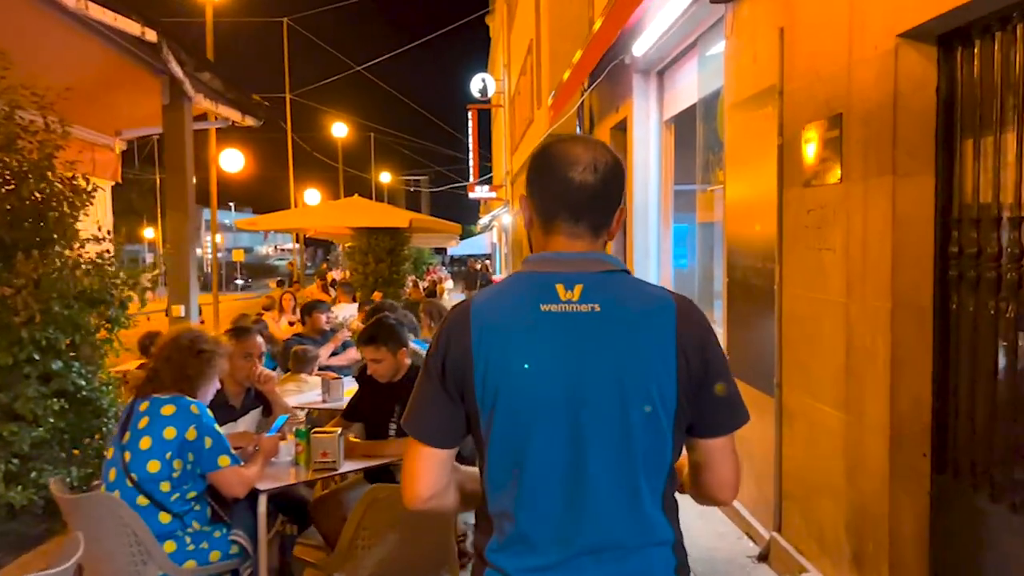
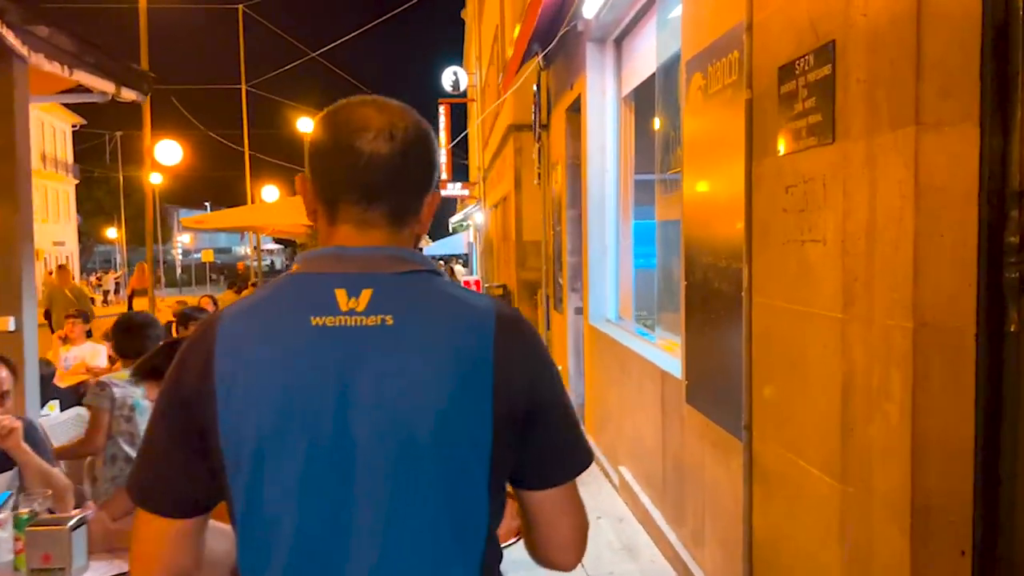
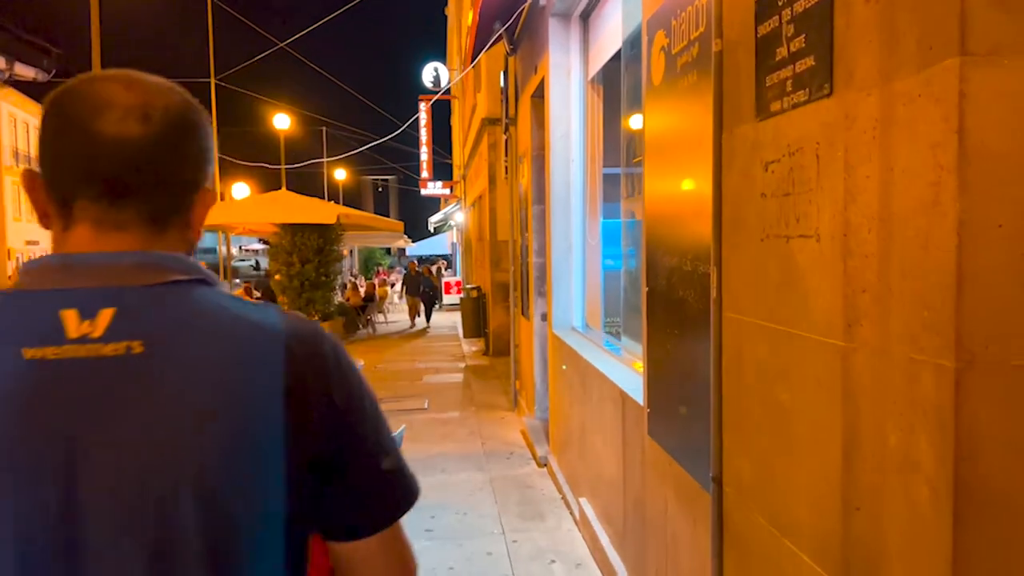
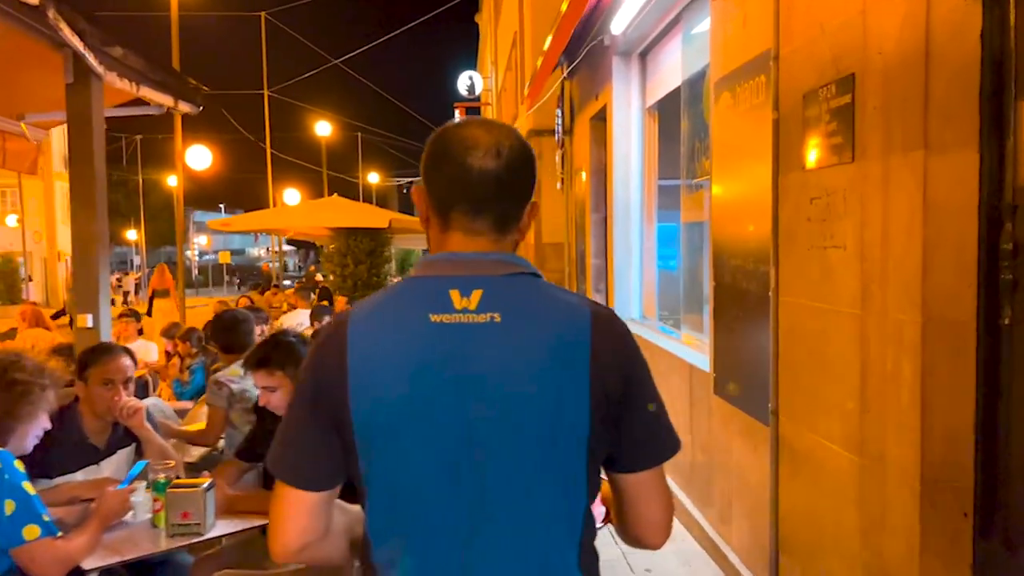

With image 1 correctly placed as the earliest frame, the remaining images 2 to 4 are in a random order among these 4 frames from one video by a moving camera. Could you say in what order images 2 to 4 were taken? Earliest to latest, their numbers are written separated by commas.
4, 2, 3
